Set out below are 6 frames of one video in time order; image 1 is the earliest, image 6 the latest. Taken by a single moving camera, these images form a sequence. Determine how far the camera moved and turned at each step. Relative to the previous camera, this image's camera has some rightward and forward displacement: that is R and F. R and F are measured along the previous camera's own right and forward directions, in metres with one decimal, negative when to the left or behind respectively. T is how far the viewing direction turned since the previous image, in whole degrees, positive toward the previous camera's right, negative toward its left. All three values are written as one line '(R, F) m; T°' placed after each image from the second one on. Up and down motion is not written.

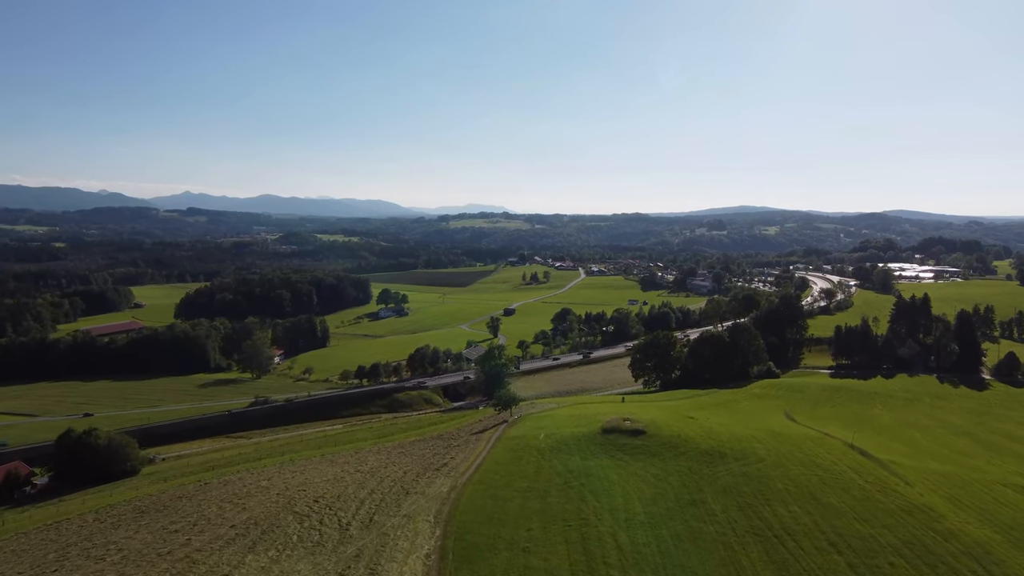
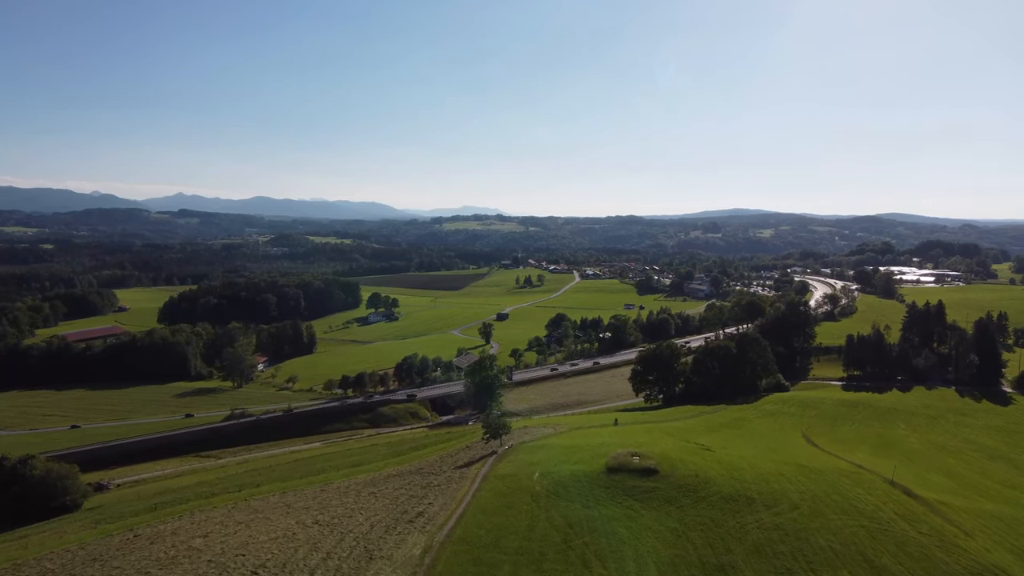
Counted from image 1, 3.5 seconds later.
(+0.2, +4.8) m; +1°
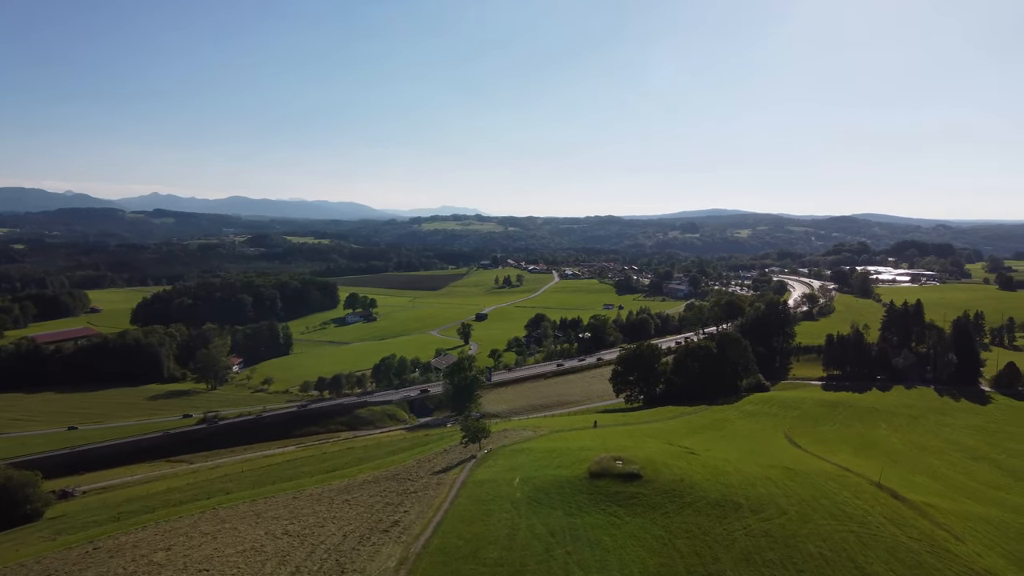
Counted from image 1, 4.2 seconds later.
(0.0, +1.4) m; +2°
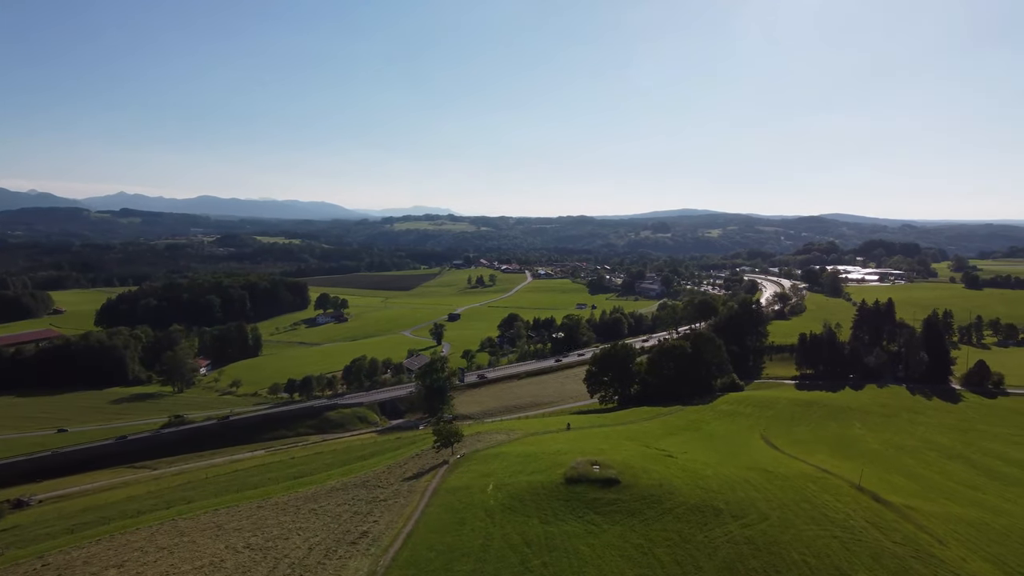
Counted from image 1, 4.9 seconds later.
(0.0, +1.5) m; +3°
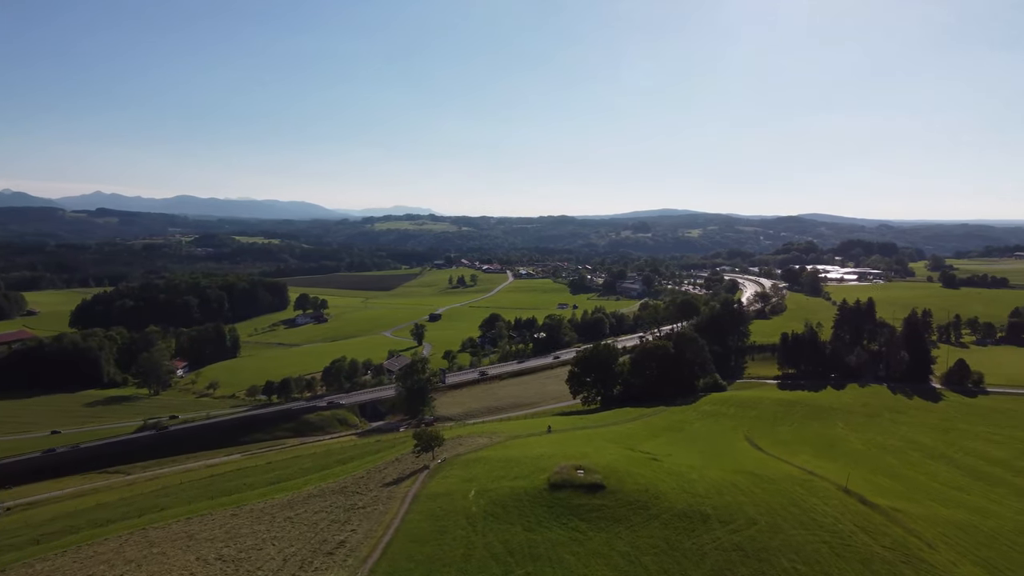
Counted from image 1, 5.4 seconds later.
(0.0, +1.0) m; +2°
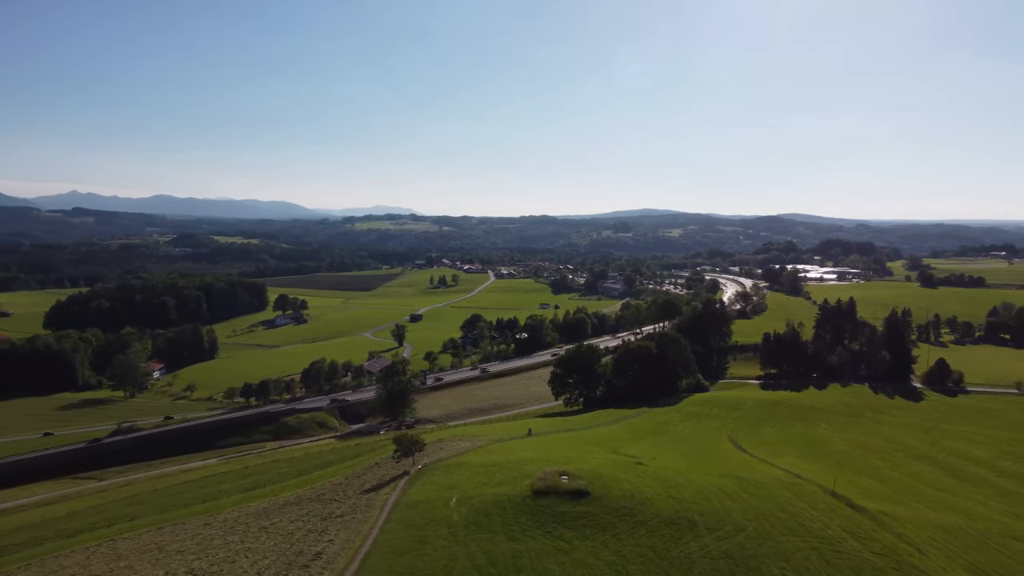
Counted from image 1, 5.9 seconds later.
(0.0, +1.0) m; +2°
